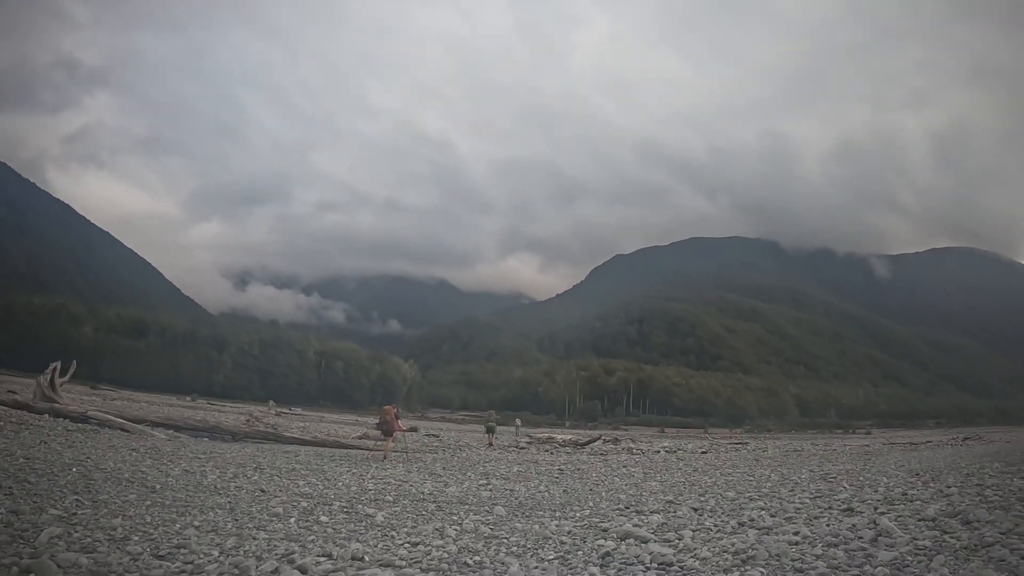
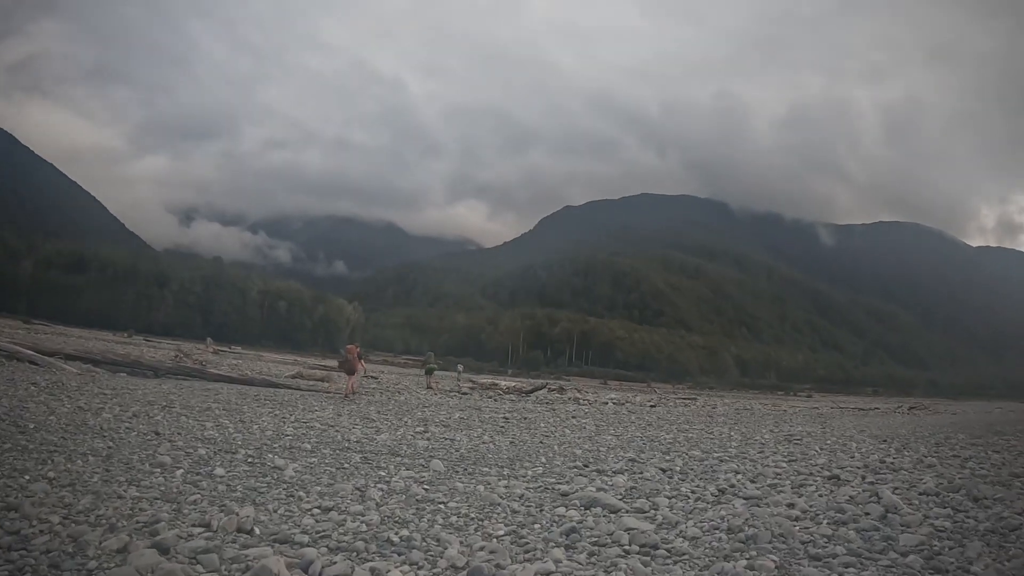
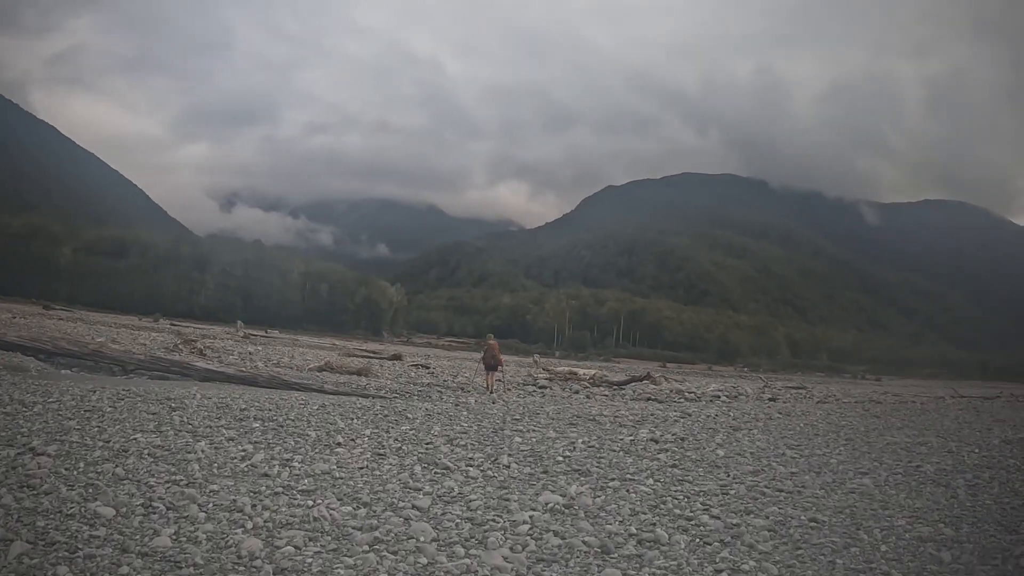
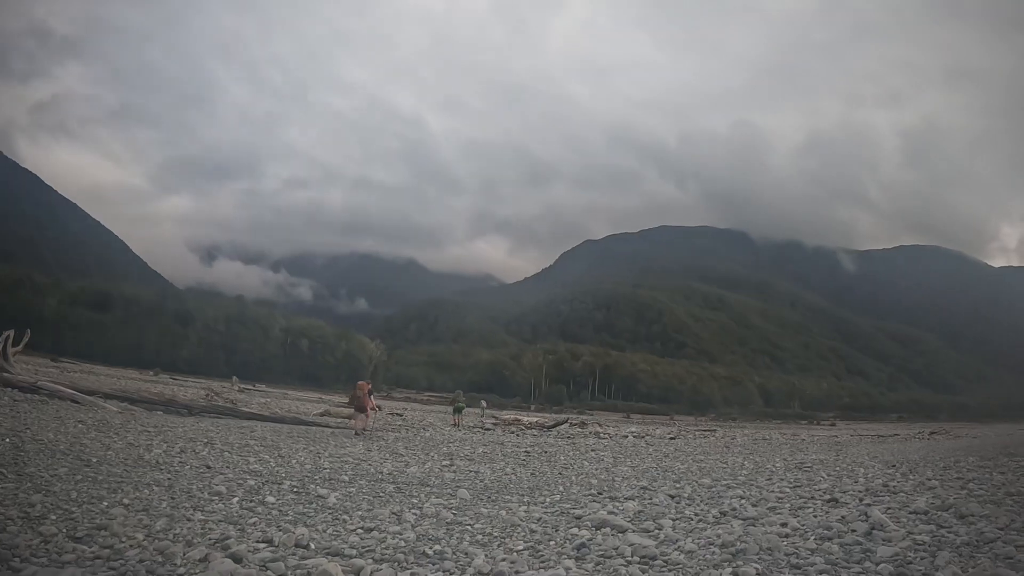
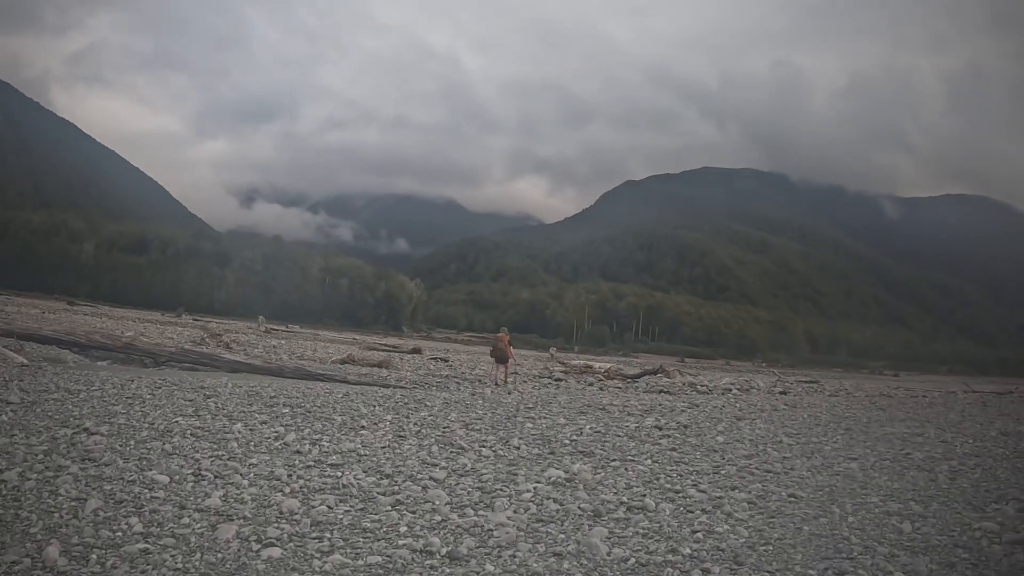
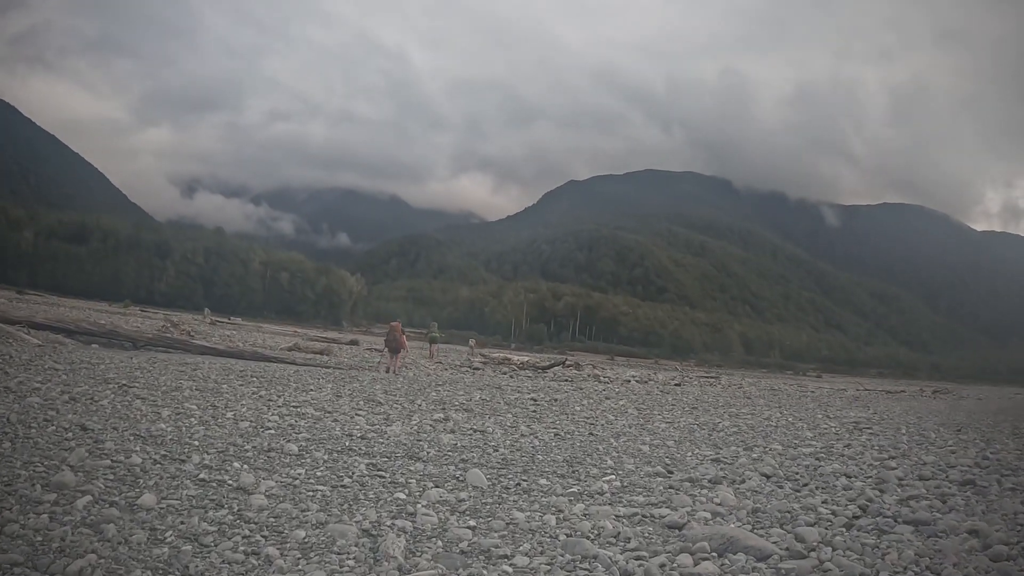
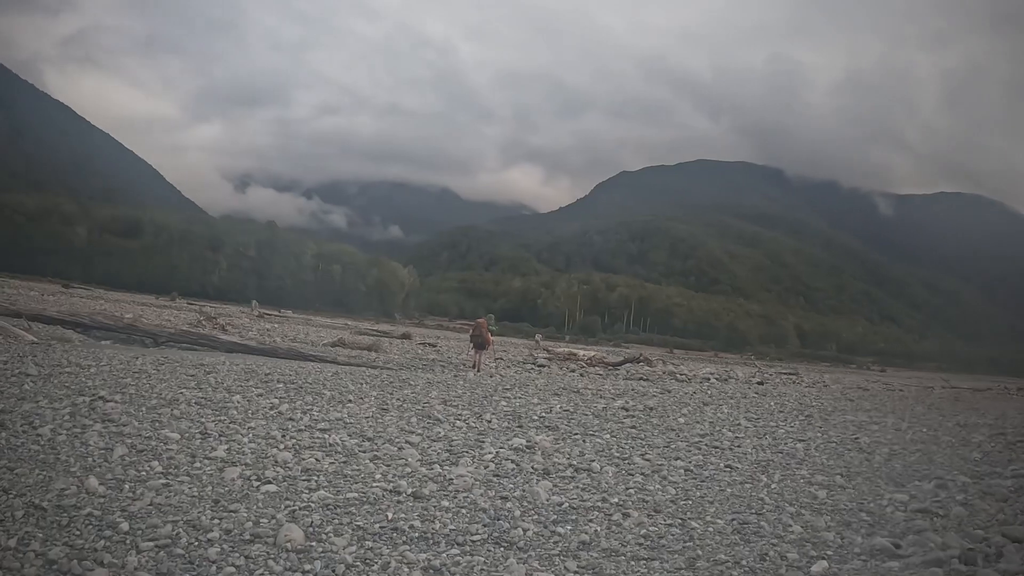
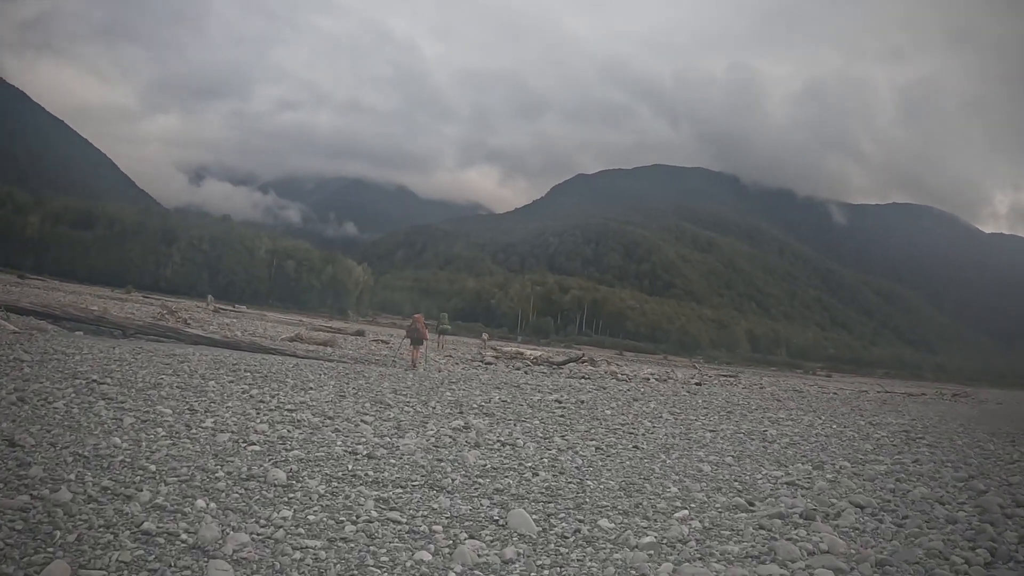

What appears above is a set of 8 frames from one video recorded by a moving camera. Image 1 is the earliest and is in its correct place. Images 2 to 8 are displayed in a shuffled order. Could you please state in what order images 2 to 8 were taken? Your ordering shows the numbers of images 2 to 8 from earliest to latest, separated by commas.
4, 2, 6, 8, 7, 5, 3
